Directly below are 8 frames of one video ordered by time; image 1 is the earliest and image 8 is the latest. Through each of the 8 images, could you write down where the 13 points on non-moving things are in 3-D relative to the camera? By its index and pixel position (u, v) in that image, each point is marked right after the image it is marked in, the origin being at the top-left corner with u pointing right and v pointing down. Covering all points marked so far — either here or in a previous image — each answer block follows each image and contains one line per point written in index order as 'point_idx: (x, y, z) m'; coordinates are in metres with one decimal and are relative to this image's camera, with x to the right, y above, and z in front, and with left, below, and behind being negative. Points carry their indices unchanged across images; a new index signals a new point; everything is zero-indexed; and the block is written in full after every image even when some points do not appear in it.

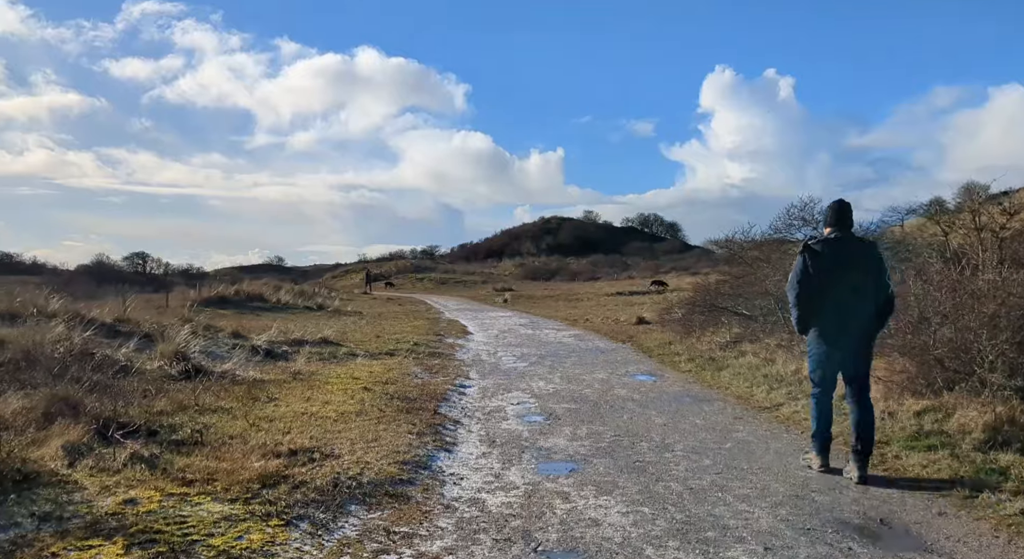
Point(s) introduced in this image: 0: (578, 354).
0: (+1.3, -1.5, +14.7) m
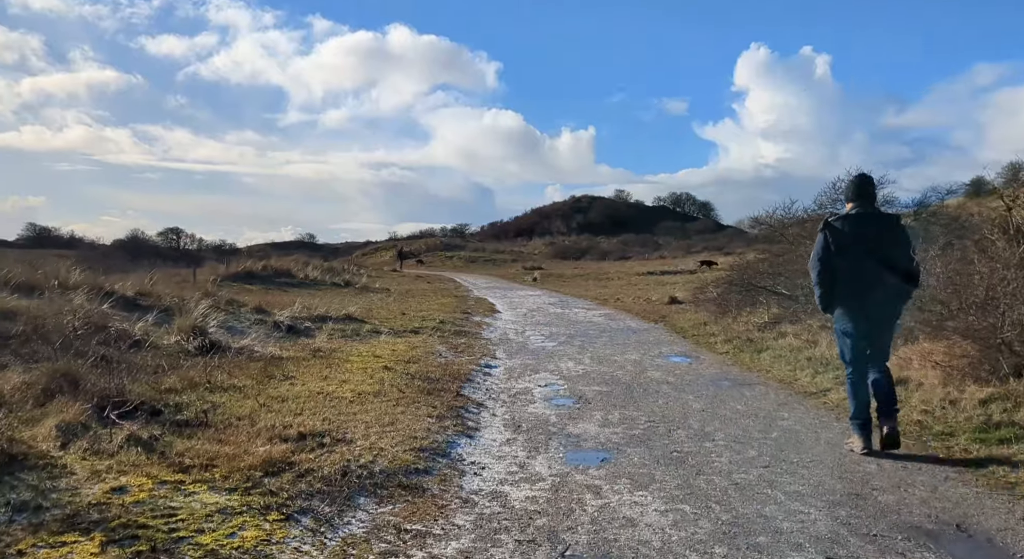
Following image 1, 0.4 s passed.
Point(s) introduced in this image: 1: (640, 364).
0: (+1.8, -1.0, +14.1) m
1: (+1.7, -1.1, +10.0) m
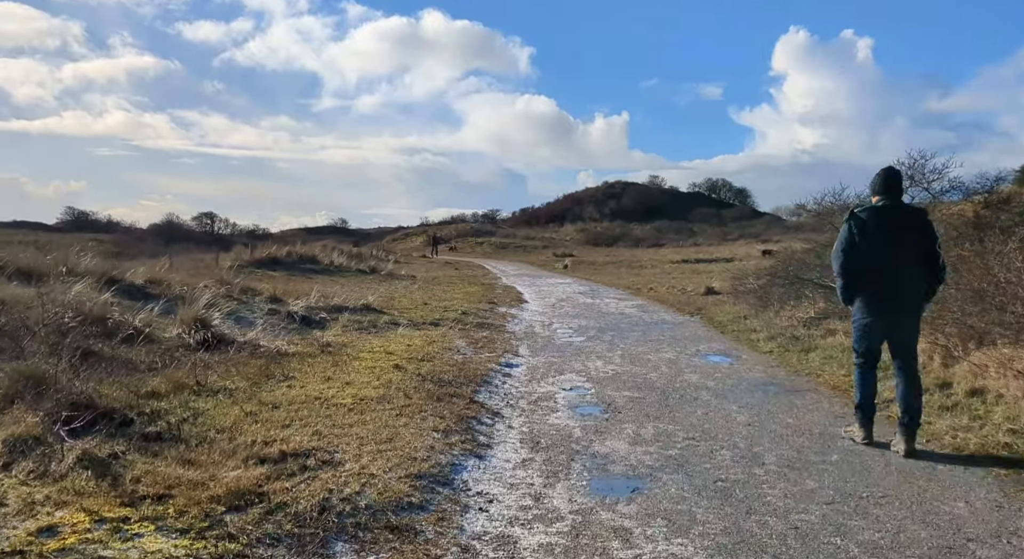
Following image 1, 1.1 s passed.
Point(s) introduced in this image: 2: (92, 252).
0: (+2.3, -0.9, +13.3) m
1: (+2.0, -1.0, +9.1) m
2: (-8.3, +0.5, +14.8) m
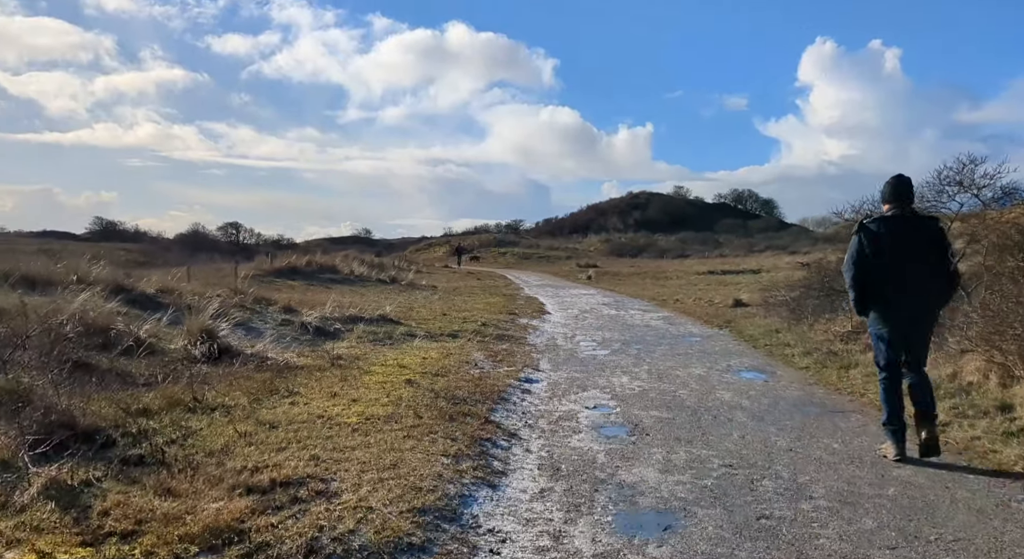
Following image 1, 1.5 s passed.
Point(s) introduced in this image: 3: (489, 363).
0: (+2.7, -1.1, +12.7) m
1: (+2.2, -1.2, +8.6) m
2: (-7.9, +0.3, +14.6) m
3: (-0.3, -1.1, +9.5) m
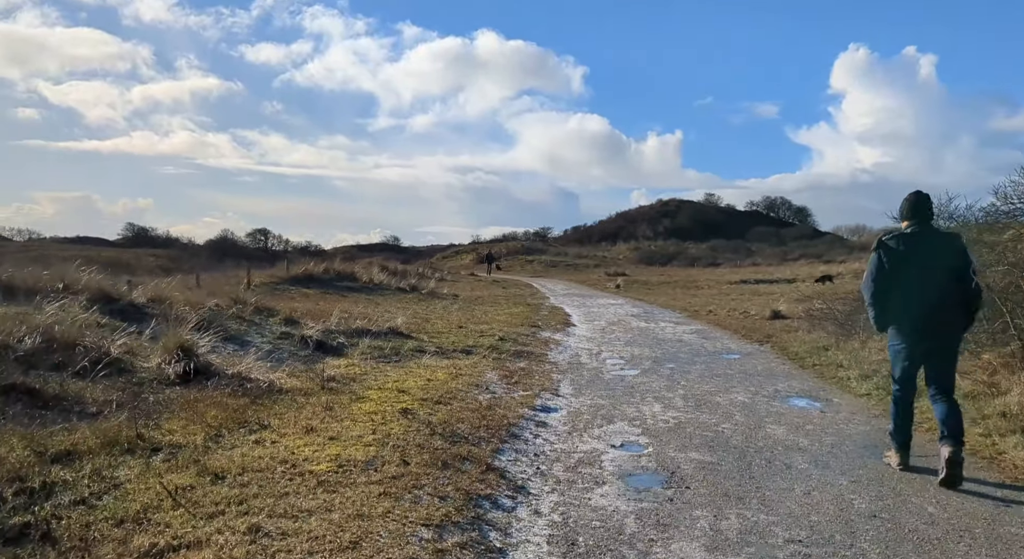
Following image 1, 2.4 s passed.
0: (+3.0, -1.2, +11.5) m
1: (+2.4, -1.3, +7.4) m
2: (-7.5, +0.2, +13.8) m
3: (-0.1, -1.2, +8.4) m
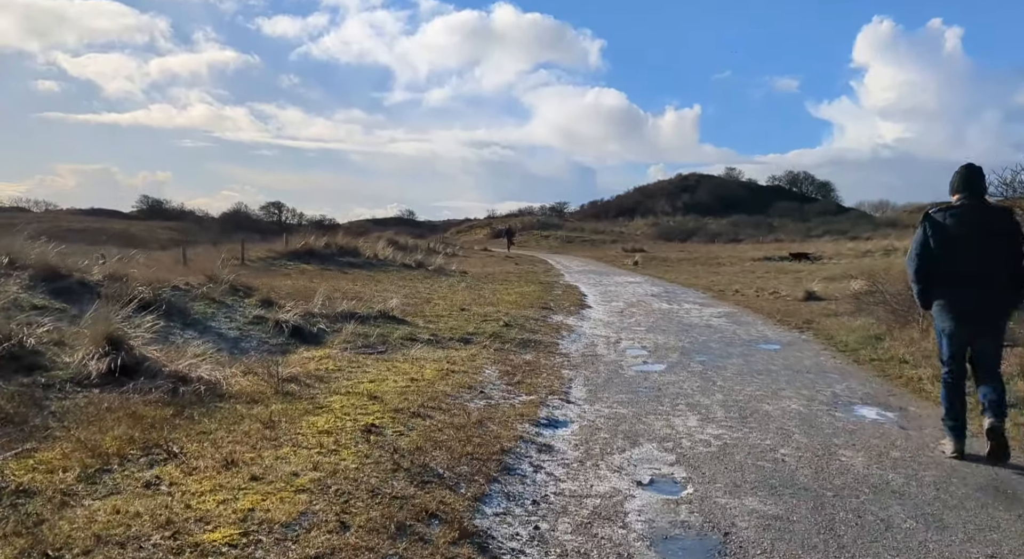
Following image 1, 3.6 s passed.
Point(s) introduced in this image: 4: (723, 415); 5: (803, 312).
0: (+3.0, -1.0, +10.0) m
1: (+2.4, -1.1, +5.9) m
2: (-7.4, +0.6, +12.4) m
3: (-0.1, -1.0, +6.9) m
4: (+1.7, -1.1, +6.1) m
5: (+5.8, -0.6, +15.0) m
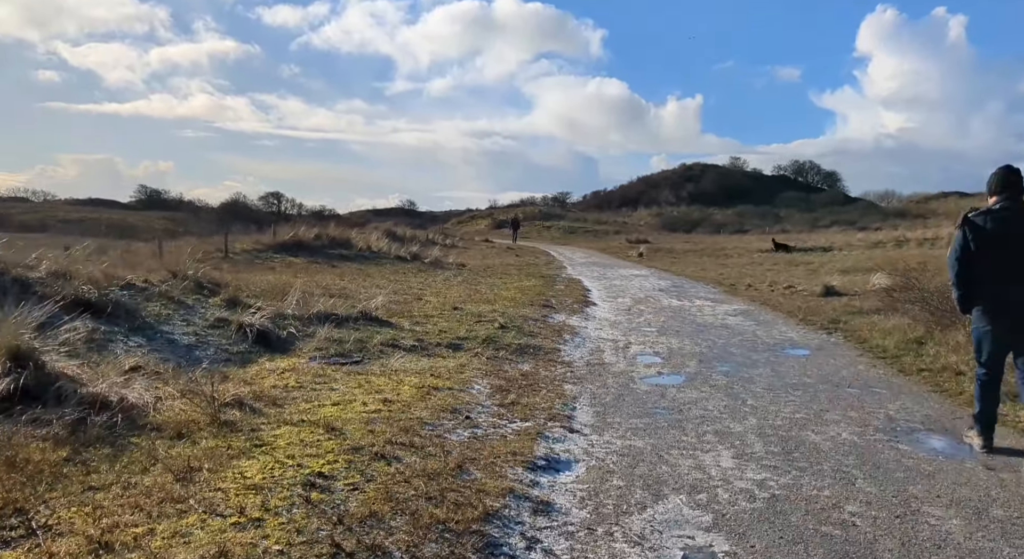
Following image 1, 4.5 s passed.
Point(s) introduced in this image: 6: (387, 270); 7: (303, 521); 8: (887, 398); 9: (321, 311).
0: (+3.0, -0.9, +8.8) m
1: (+2.3, -1.2, +4.7) m
2: (-7.4, +0.7, +11.2) m
3: (-0.2, -1.0, +5.8) m
4: (+1.7, -1.1, +5.0) m
5: (+5.8, -0.5, +13.8) m
6: (-3.1, +0.3, +18.9) m
7: (-0.9, -1.1, +3.3) m
8: (+3.4, -1.1, +6.7) m
9: (-2.4, -0.4, +9.5) m
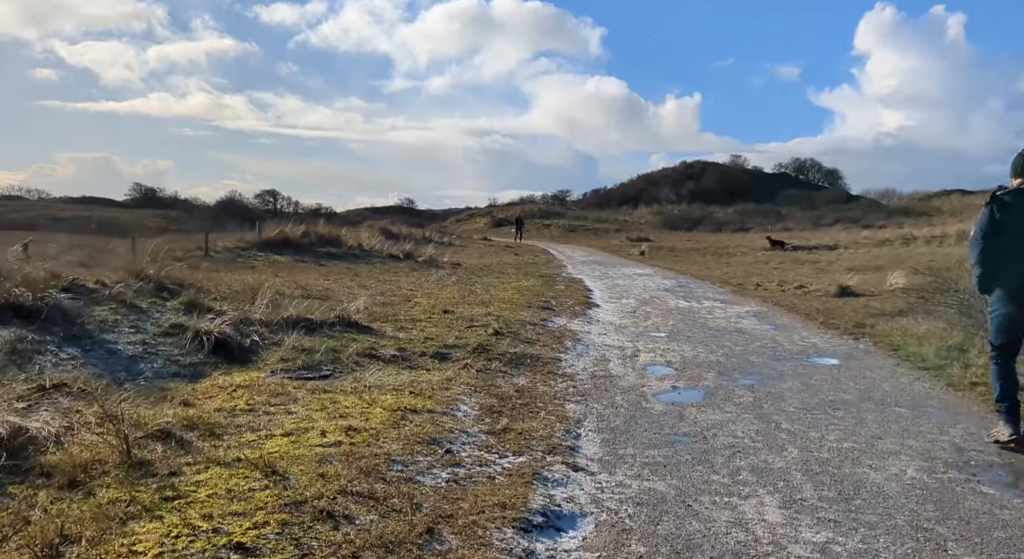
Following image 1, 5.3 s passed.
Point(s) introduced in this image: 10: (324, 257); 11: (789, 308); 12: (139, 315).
0: (+2.9, -0.9, +7.8) m
1: (+2.2, -1.2, +3.7) m
2: (-7.5, +0.6, +10.2) m
3: (-0.2, -1.0, +4.8) m
4: (+1.6, -1.1, +4.0) m
5: (+5.7, -0.5, +12.8) m
6: (-3.2, +0.3, +17.9) m
7: (-1.0, -1.1, +2.3) m
8: (+3.3, -1.1, +5.7) m
9: (-2.5, -0.4, +8.5) m
10: (-4.9, +0.6, +19.7) m
11: (+5.0, -0.5, +13.5) m
12: (-3.9, -0.3, +7.9) m
